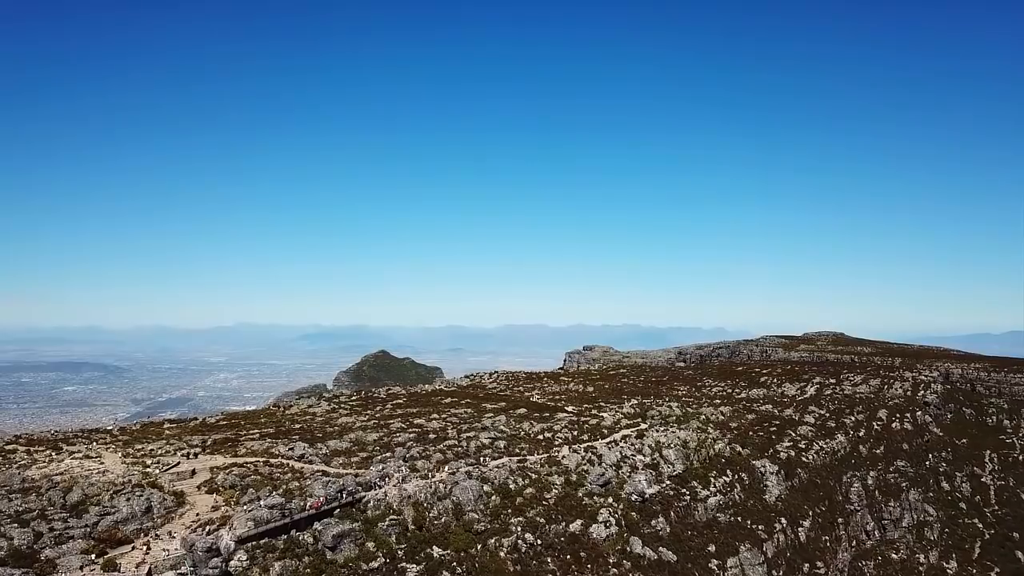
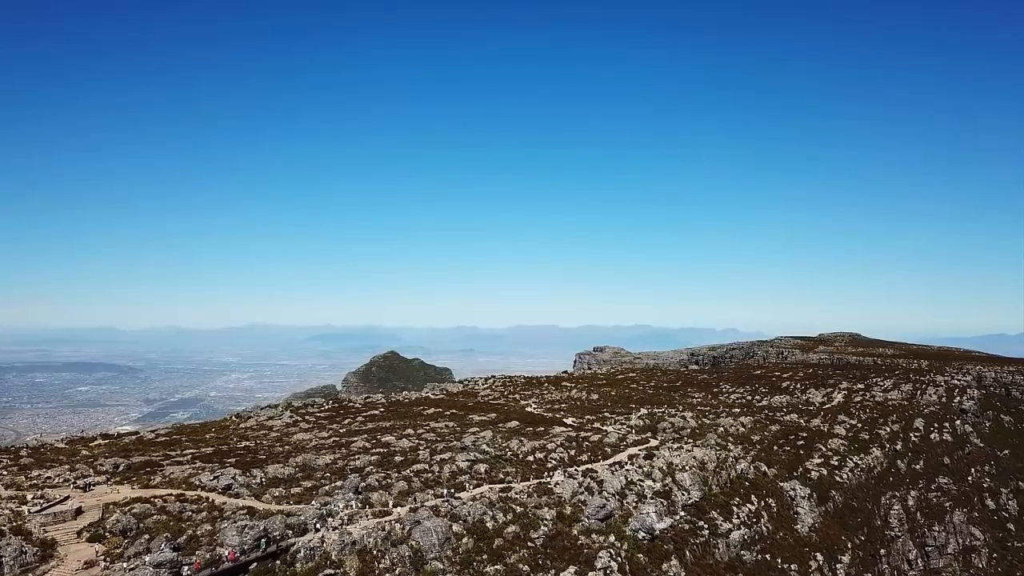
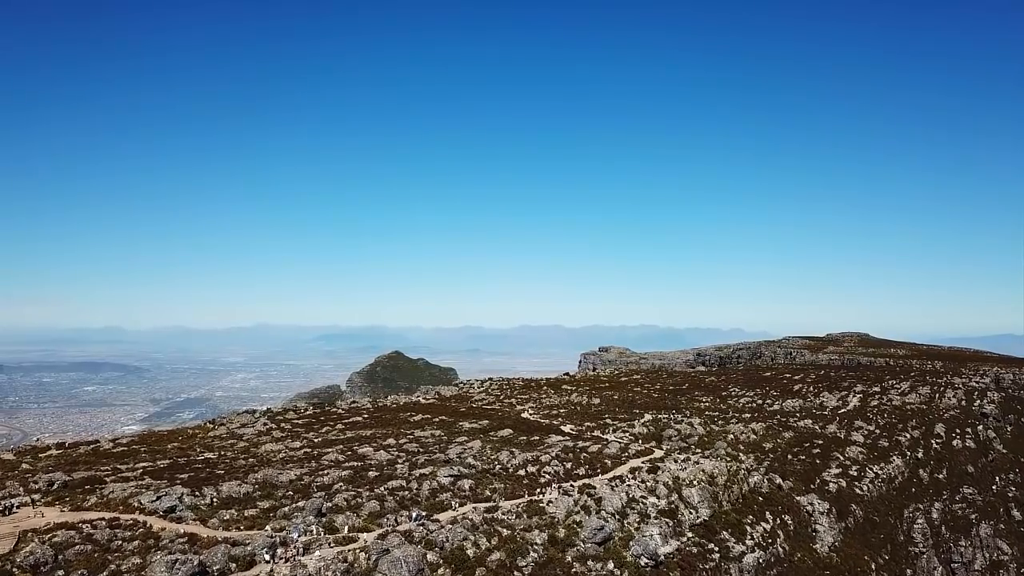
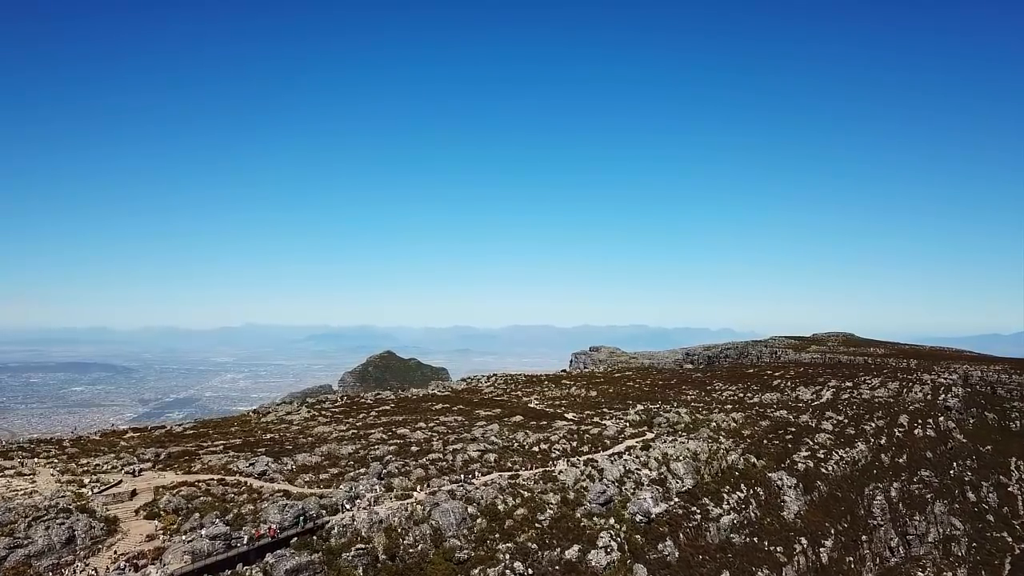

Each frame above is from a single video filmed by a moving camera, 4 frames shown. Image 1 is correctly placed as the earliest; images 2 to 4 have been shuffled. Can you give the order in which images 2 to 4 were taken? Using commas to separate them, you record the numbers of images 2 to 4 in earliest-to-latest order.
4, 2, 3
